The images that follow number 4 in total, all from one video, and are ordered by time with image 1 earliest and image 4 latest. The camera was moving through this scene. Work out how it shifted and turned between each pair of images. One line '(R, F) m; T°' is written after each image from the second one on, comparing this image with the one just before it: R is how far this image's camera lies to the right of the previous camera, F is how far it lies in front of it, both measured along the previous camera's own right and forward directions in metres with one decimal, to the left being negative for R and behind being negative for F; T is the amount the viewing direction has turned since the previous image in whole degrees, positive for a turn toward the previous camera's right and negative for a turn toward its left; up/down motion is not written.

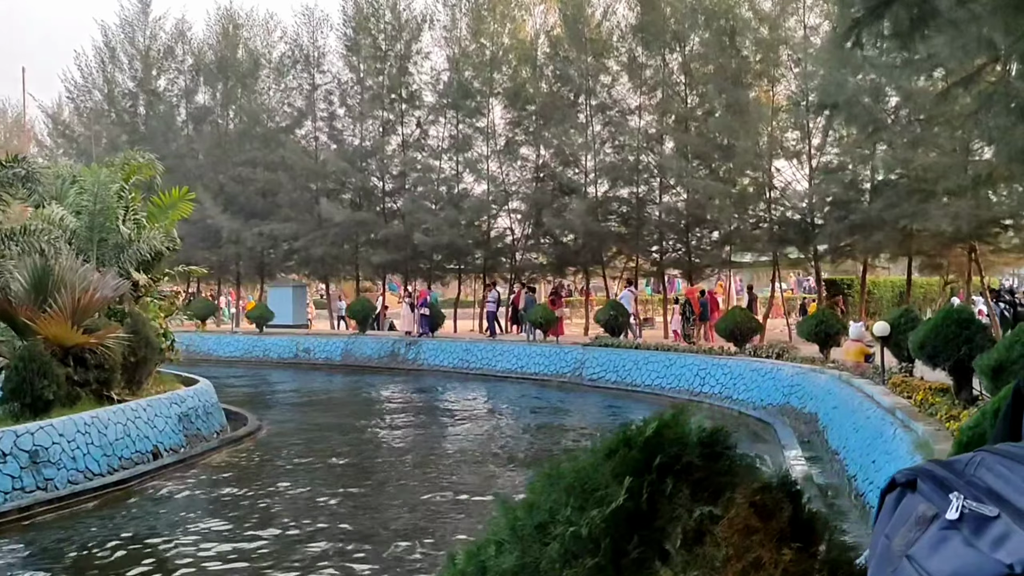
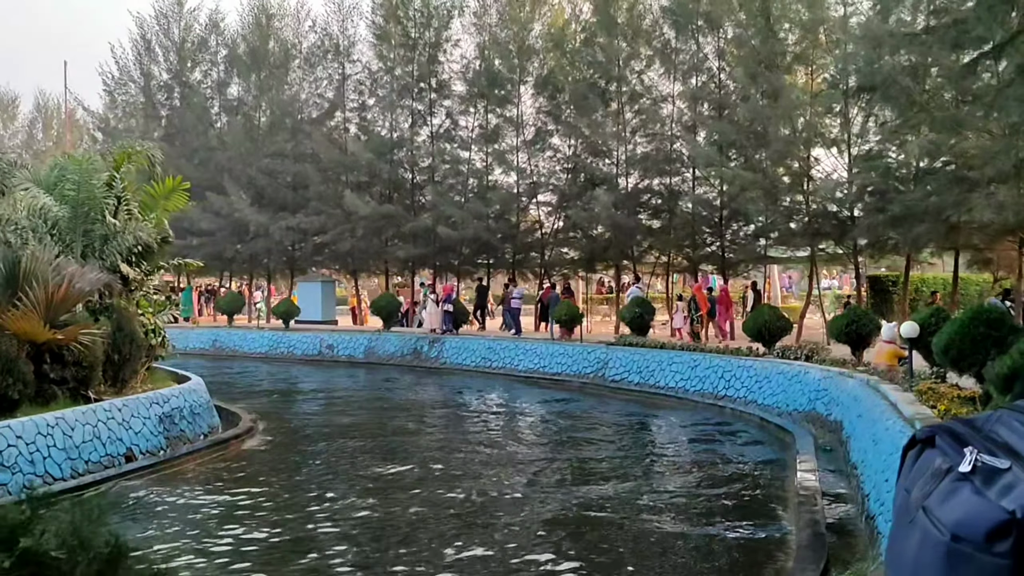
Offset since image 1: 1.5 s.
(+0.5, +0.7) m; -3°
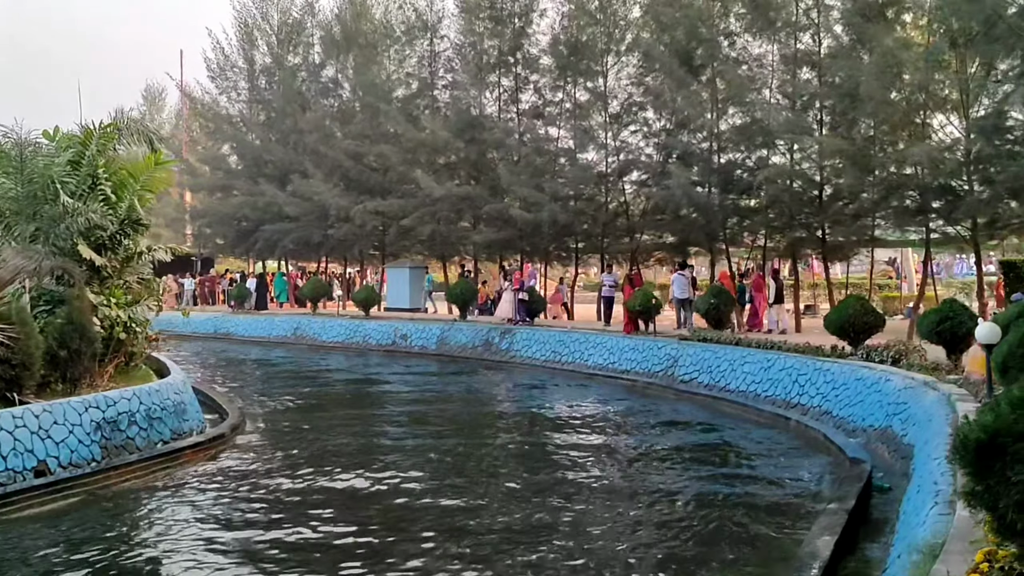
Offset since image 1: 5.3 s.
(+1.5, +1.7) m; -9°
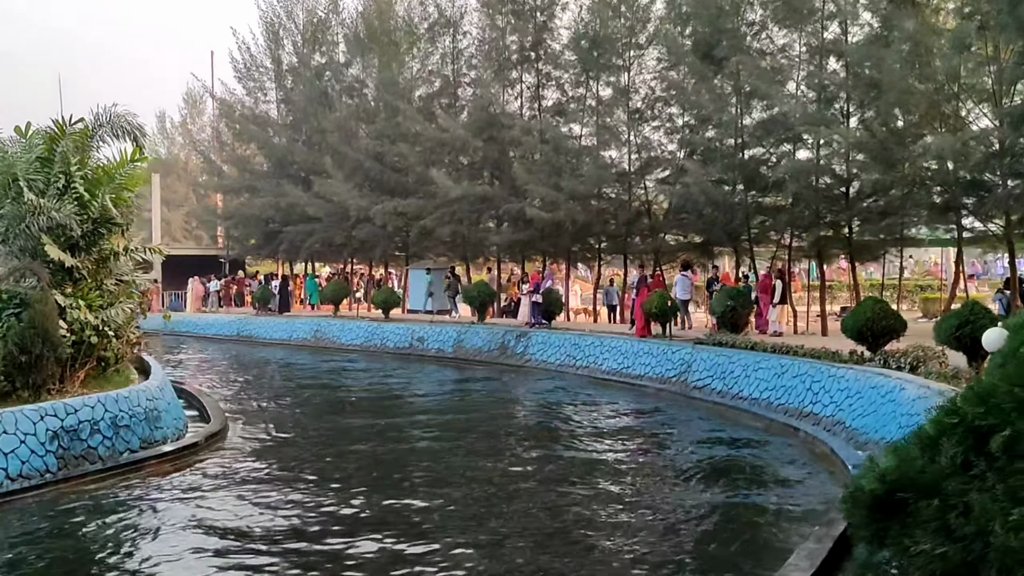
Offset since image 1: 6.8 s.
(+0.6, +0.6) m; -3°
